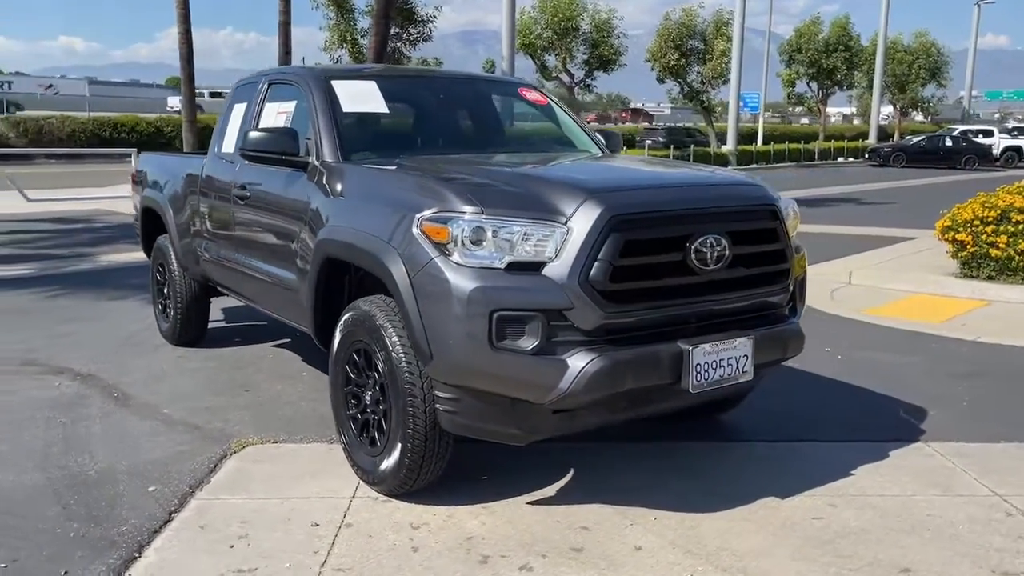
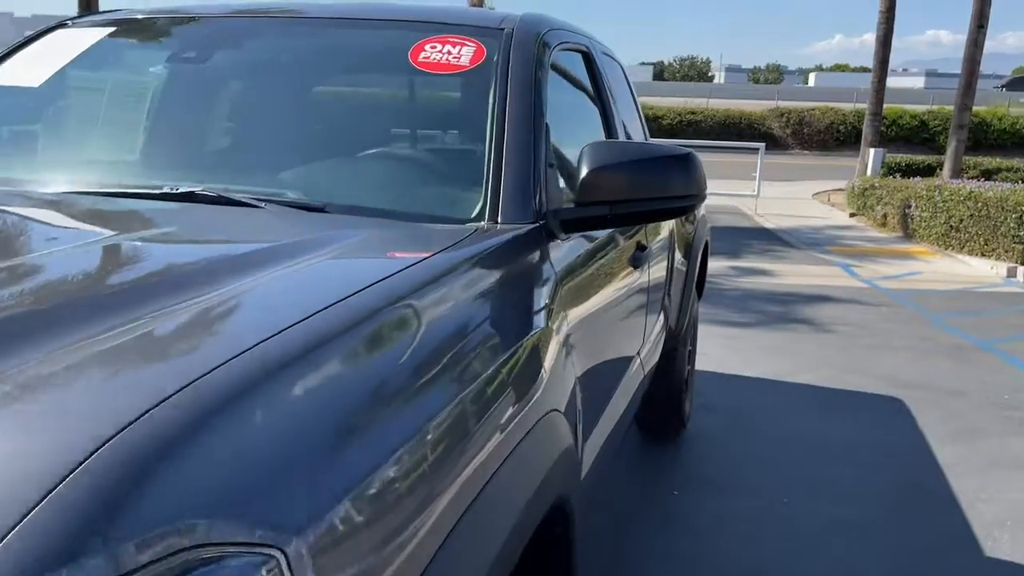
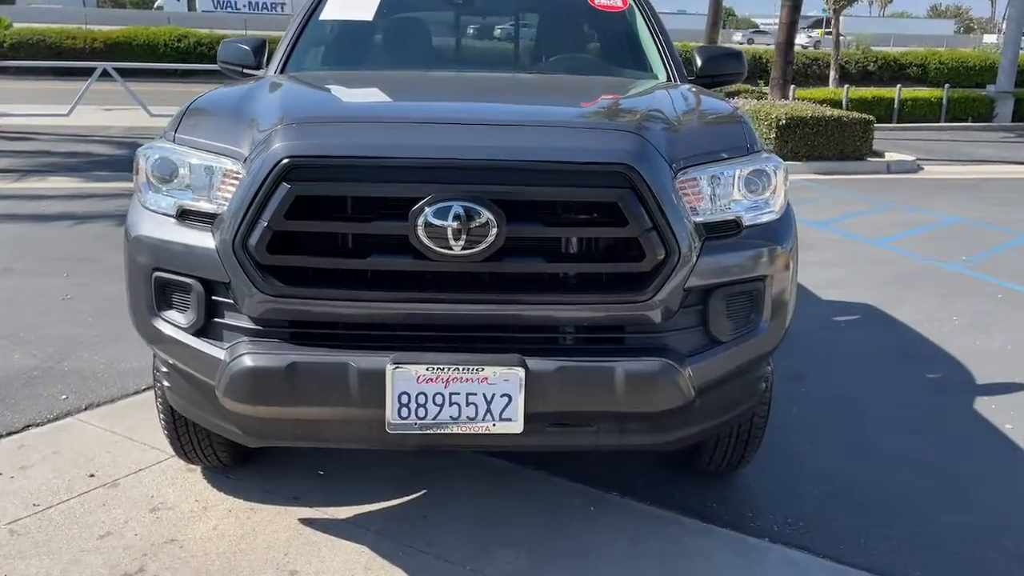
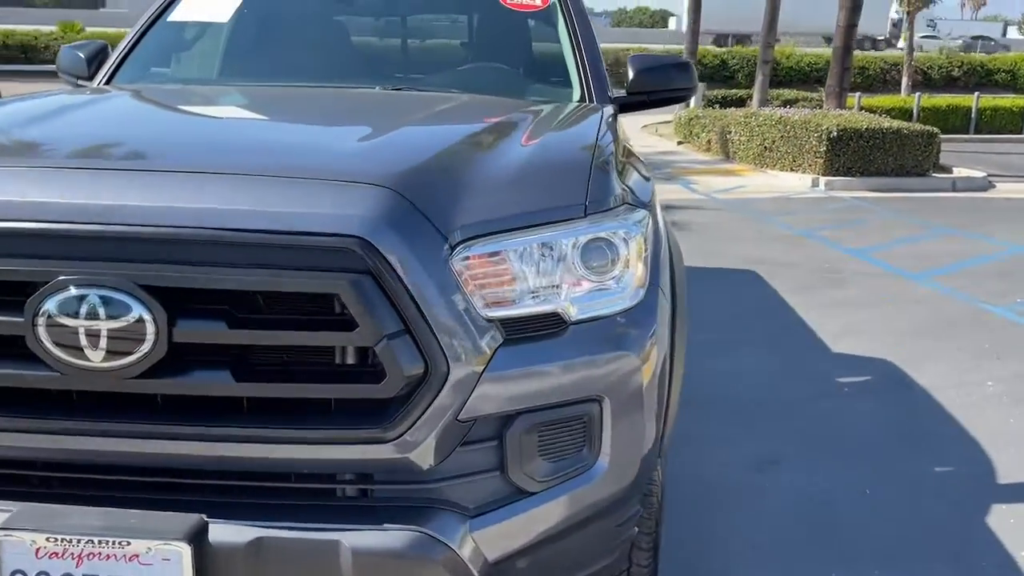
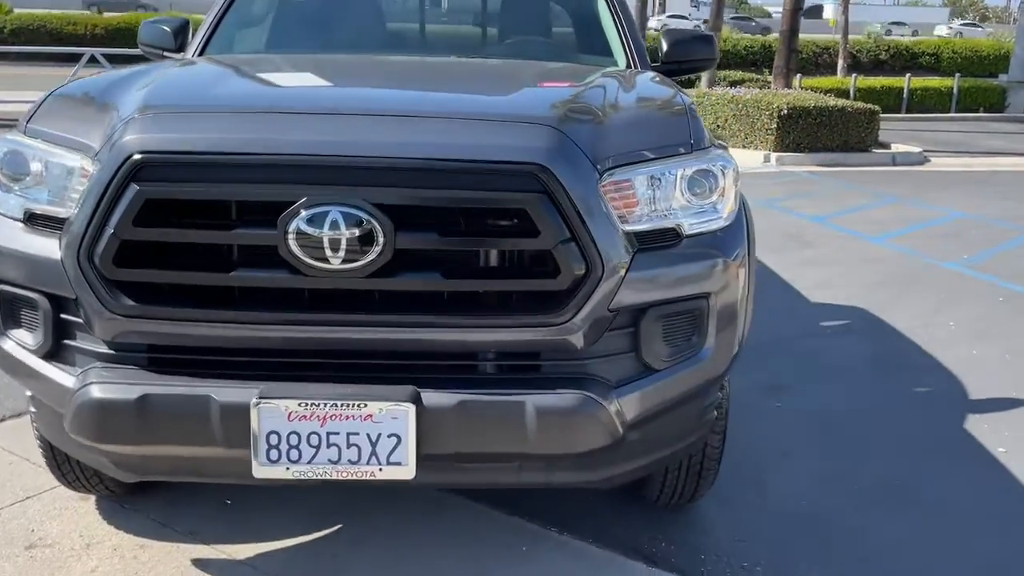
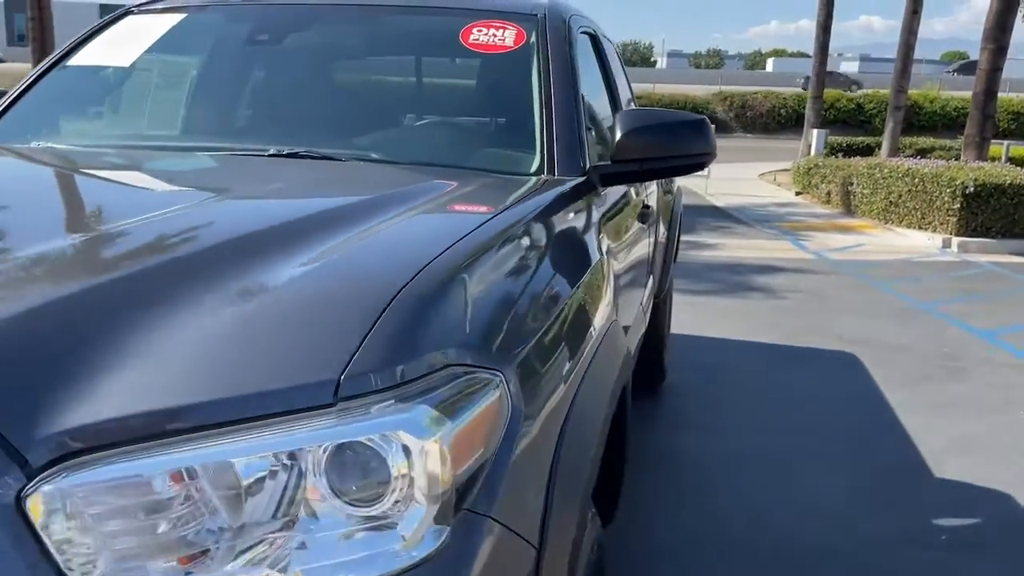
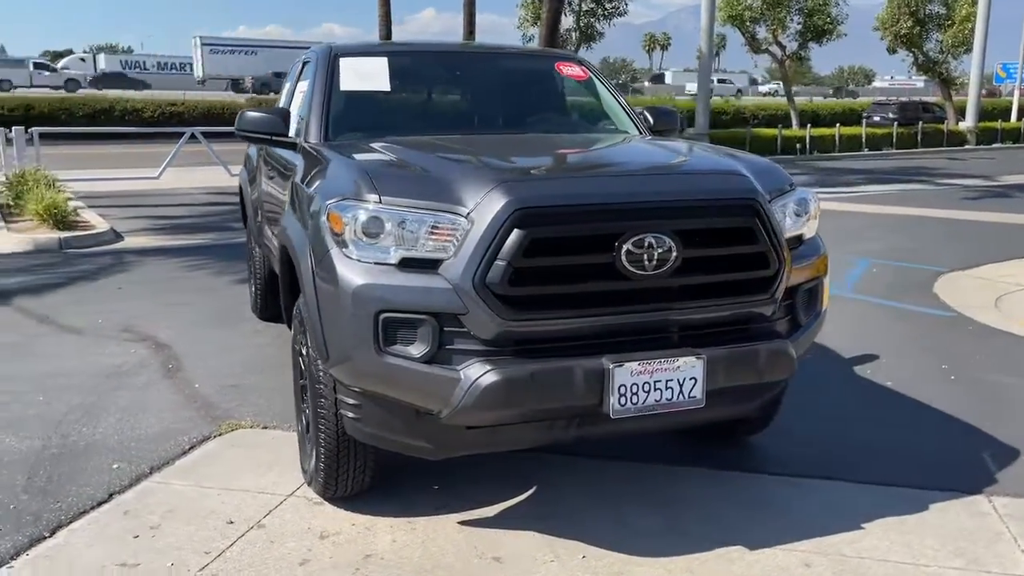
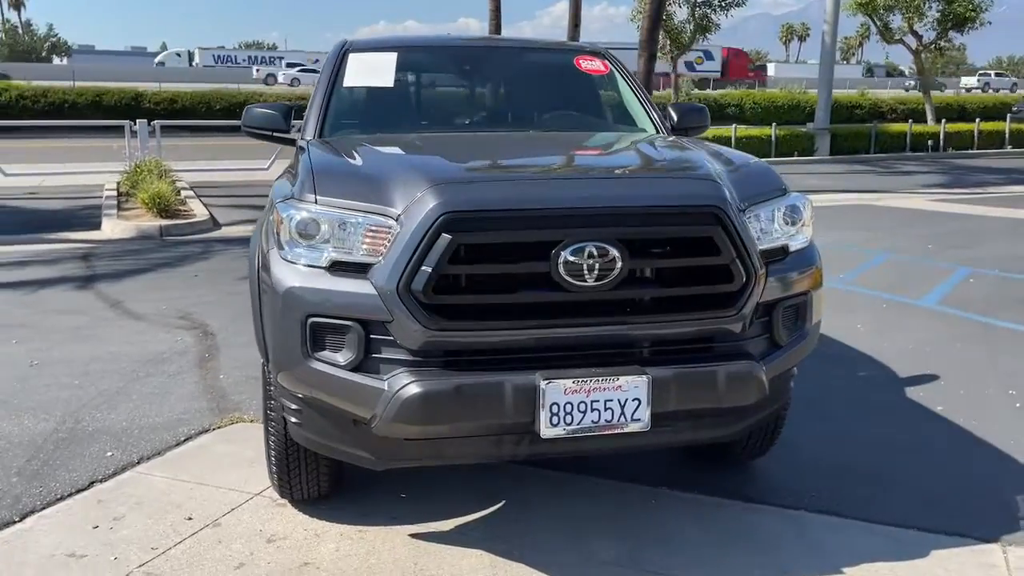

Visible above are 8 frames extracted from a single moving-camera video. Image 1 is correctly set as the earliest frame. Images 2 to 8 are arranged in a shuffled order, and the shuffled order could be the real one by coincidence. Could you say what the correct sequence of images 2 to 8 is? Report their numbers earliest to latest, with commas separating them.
7, 8, 3, 5, 4, 6, 2
